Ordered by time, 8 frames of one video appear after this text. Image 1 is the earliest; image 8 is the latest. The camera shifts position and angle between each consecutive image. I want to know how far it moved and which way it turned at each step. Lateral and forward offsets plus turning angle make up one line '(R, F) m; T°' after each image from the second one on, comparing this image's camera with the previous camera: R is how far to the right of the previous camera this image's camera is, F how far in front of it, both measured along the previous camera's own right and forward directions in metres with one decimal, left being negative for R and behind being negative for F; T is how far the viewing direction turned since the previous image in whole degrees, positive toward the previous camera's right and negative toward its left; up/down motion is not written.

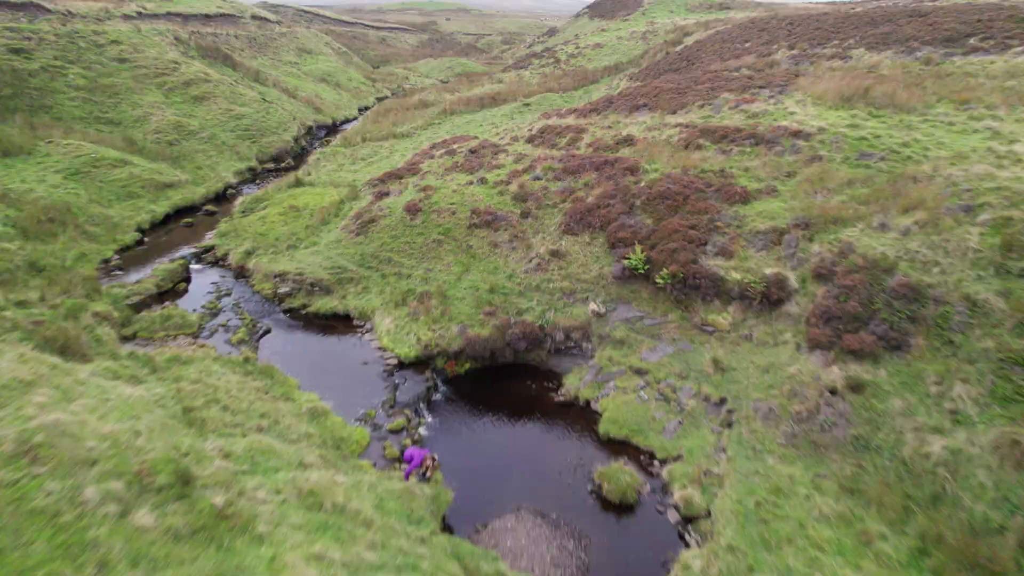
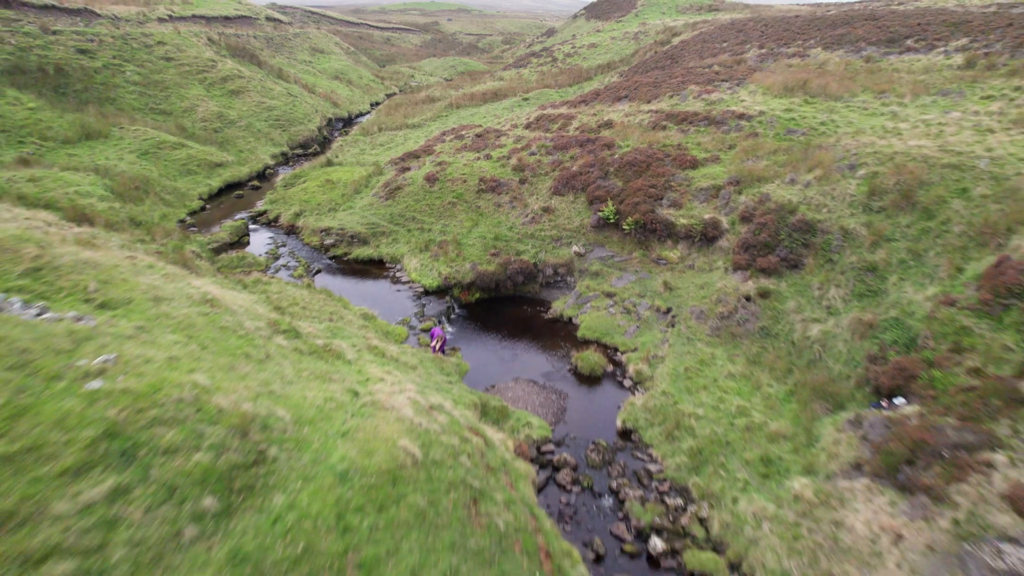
(0.0, -4.5) m; 0°
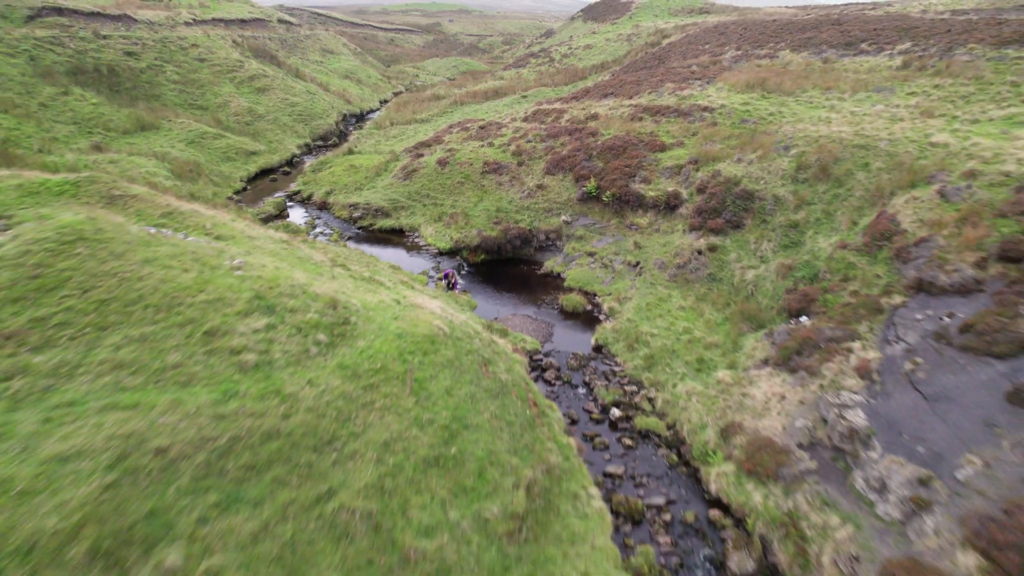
(0.0, -4.2) m; 0°
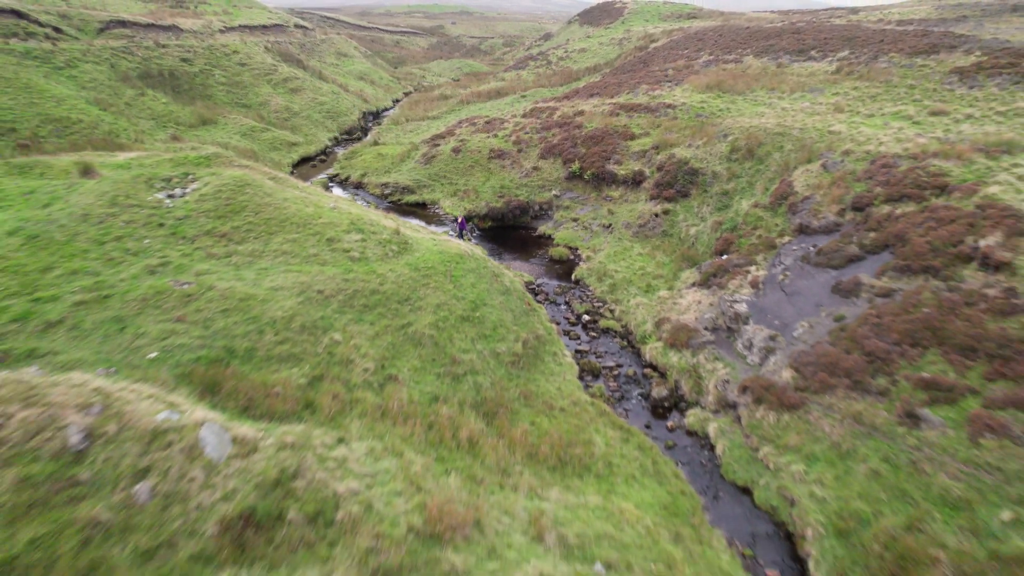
(0.0, -6.4) m; 0°
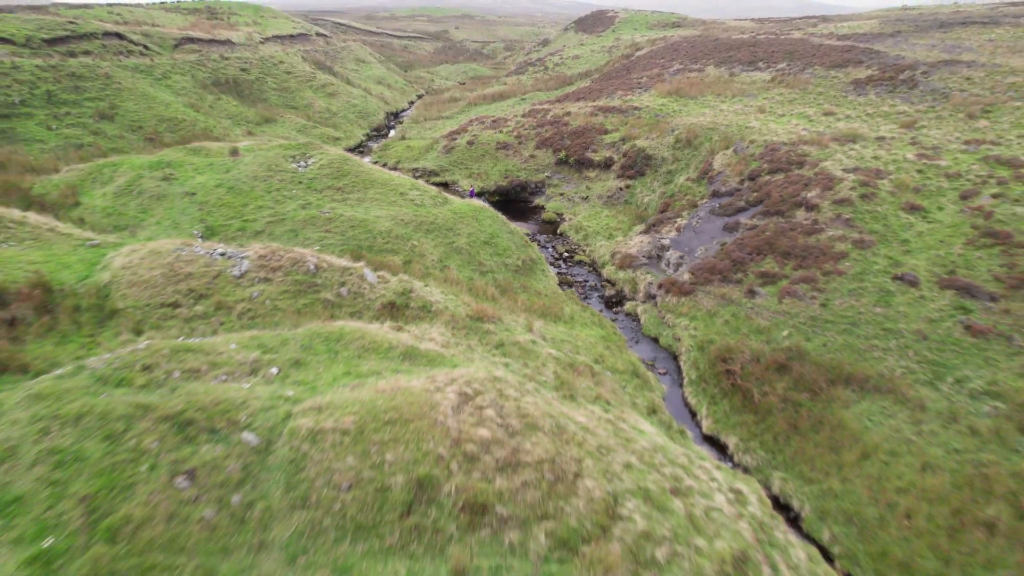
(-0.1, -9.7) m; 0°
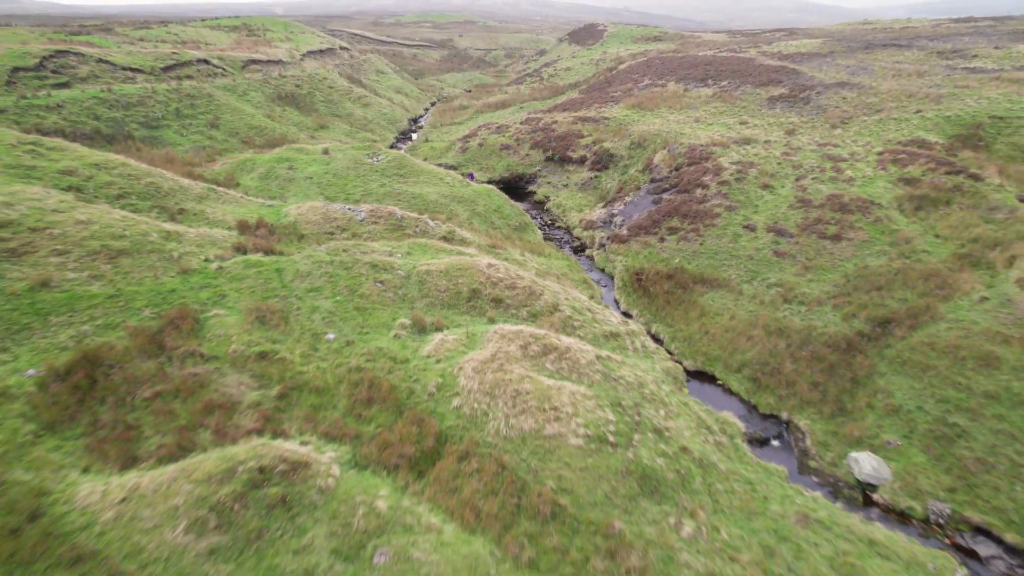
(0.0, -13.8) m; 0°
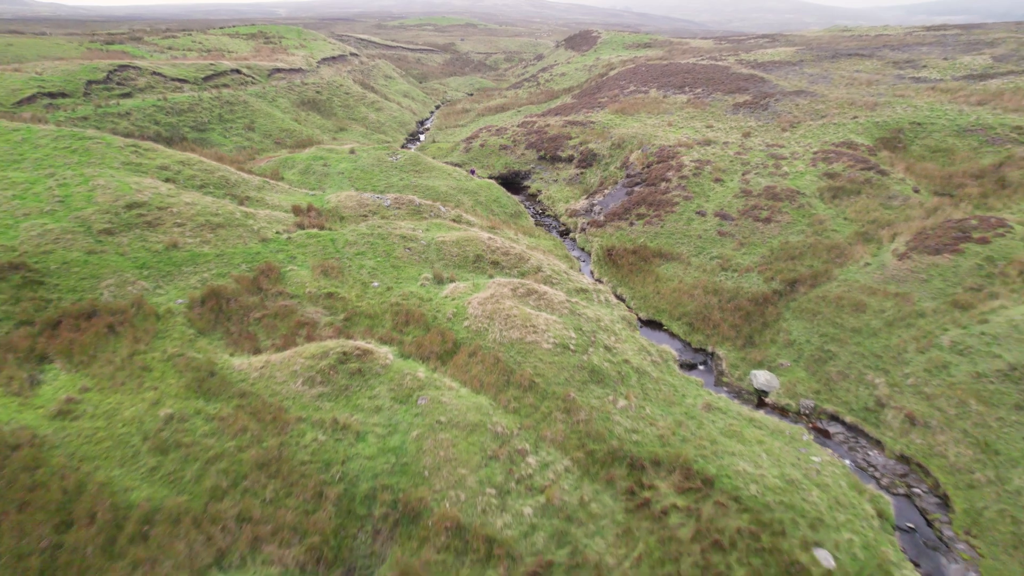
(+0.3, -7.9) m; 0°
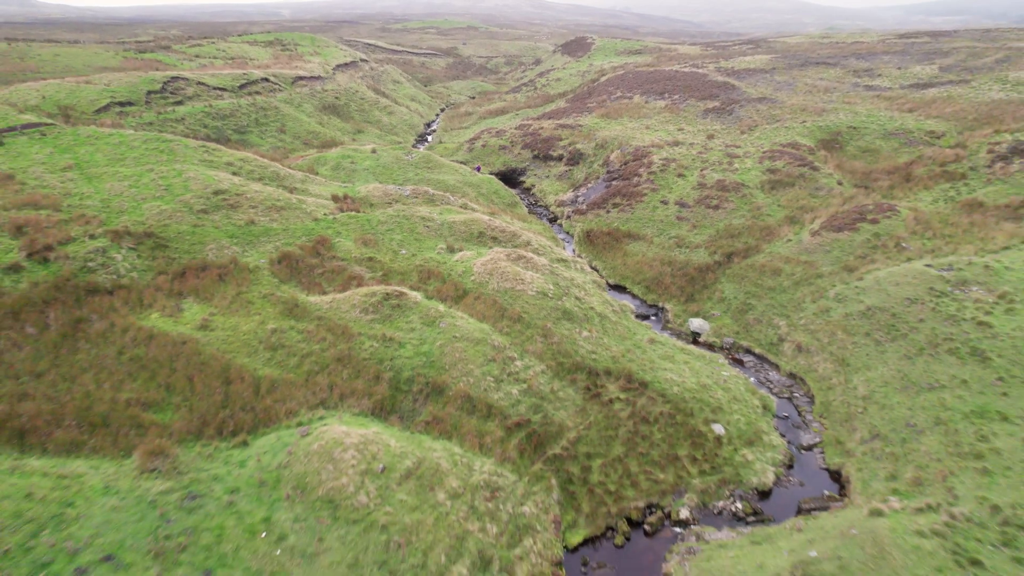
(+0.3, -8.9) m; 0°
